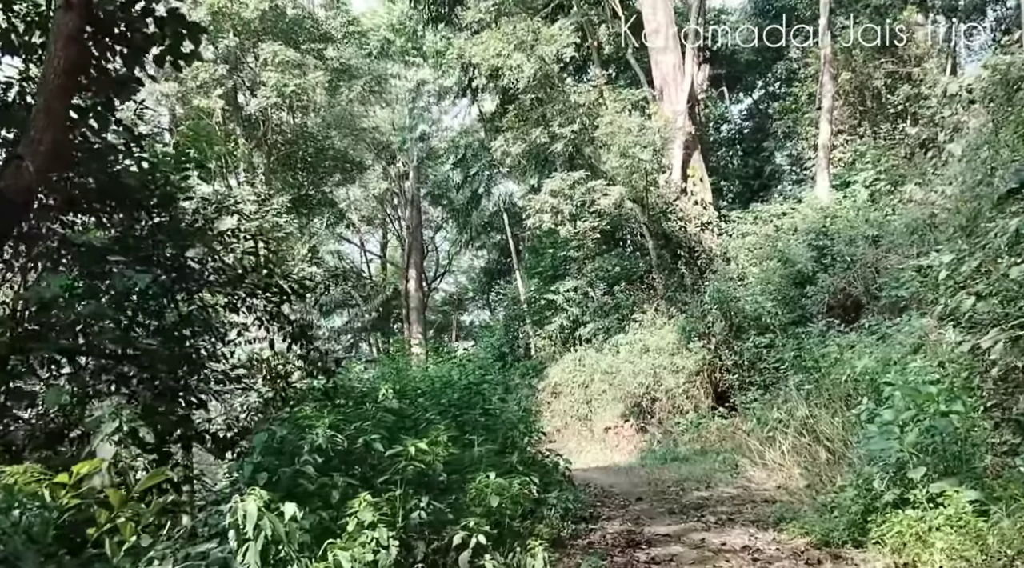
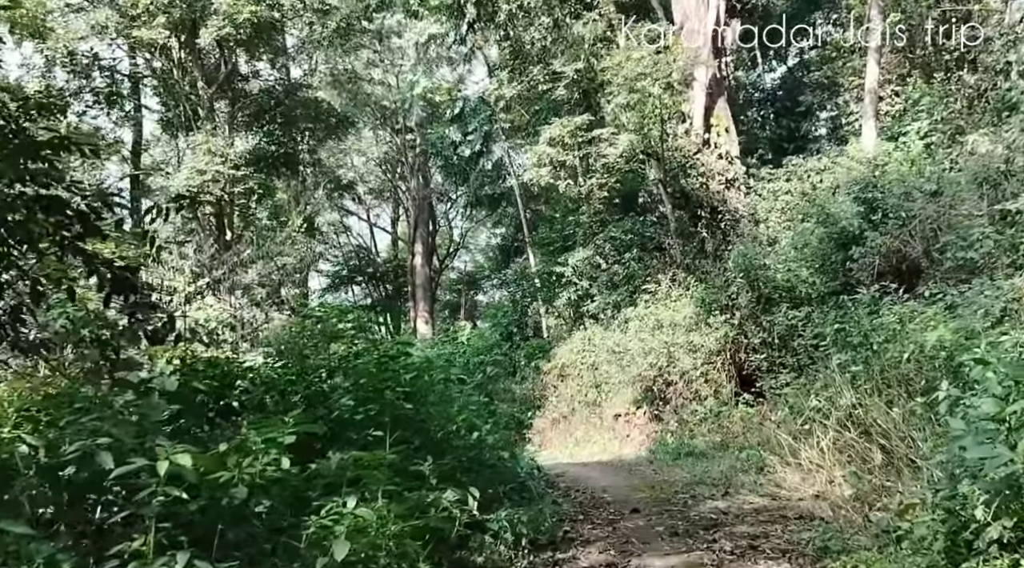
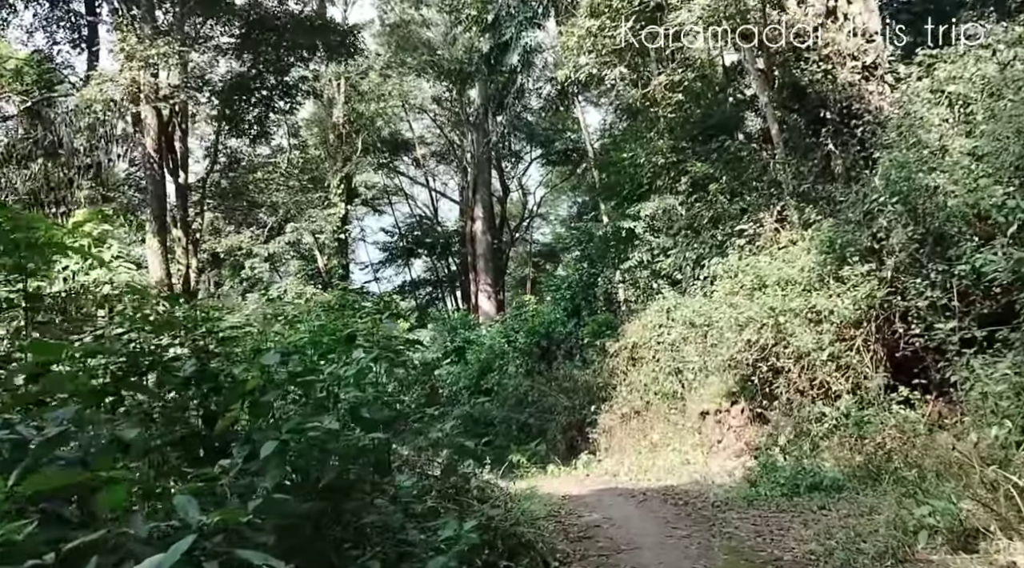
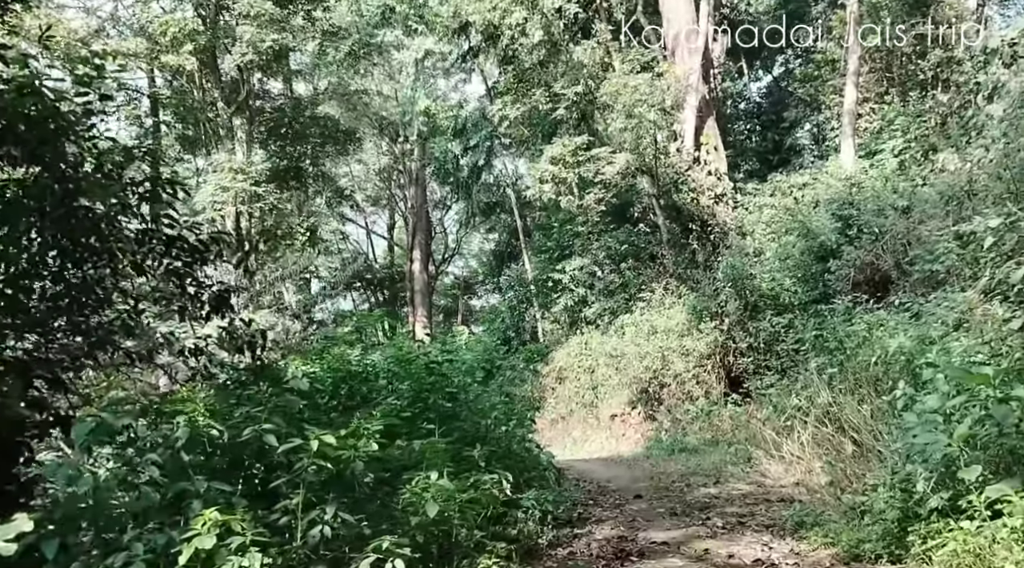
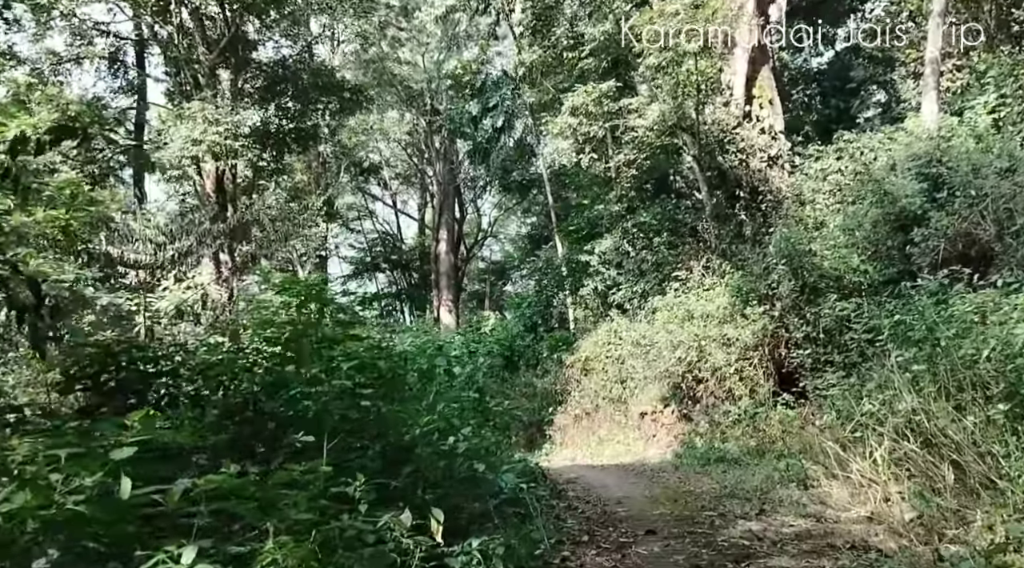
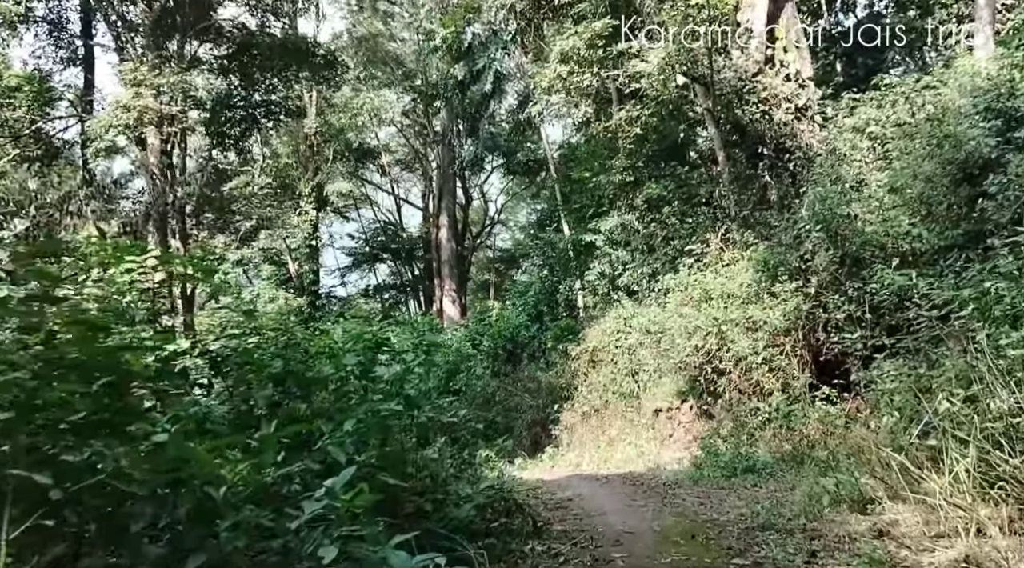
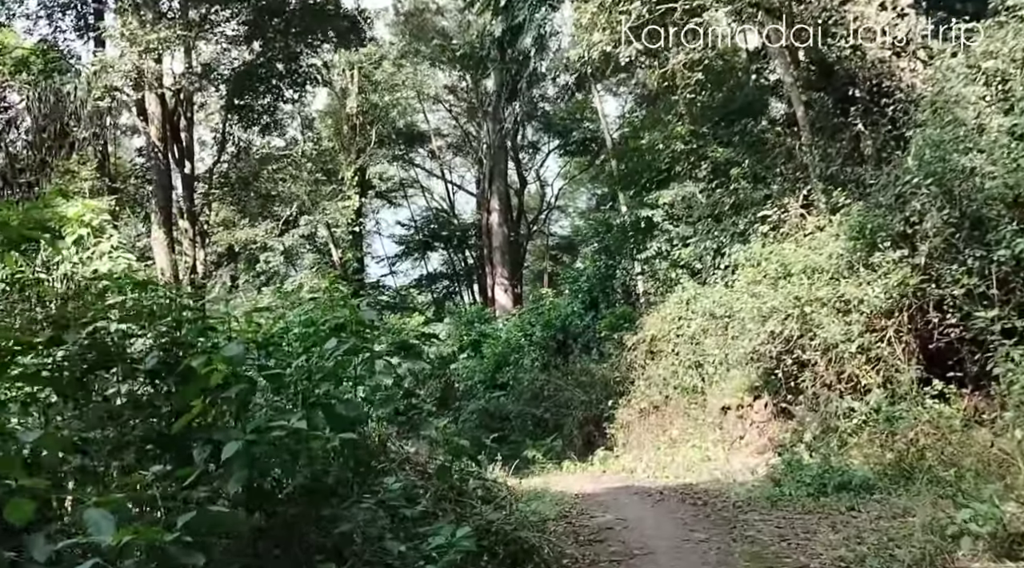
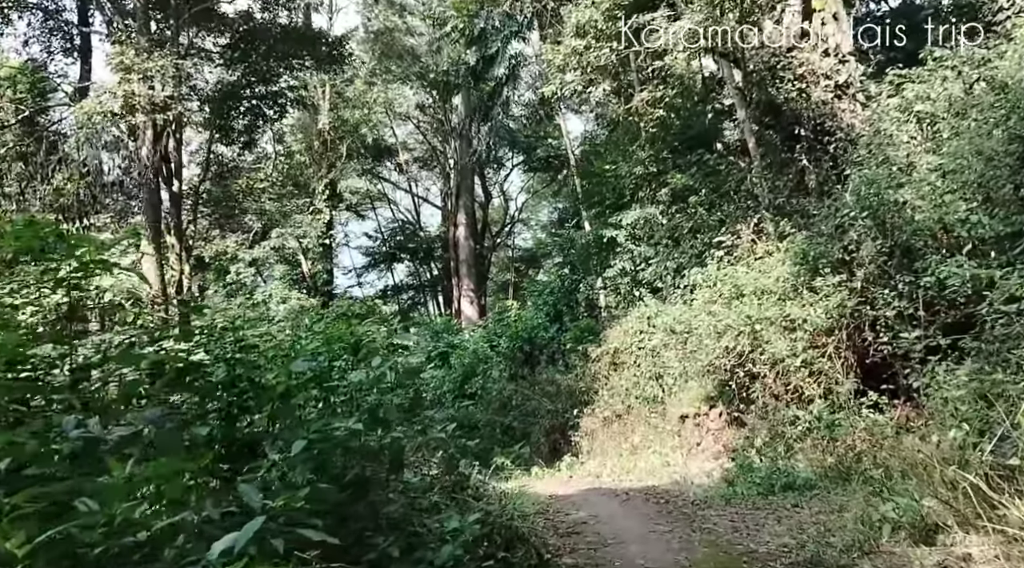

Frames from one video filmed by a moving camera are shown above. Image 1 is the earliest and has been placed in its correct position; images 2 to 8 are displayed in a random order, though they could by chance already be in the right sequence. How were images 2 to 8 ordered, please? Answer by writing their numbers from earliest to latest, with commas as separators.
4, 2, 5, 6, 8, 3, 7
